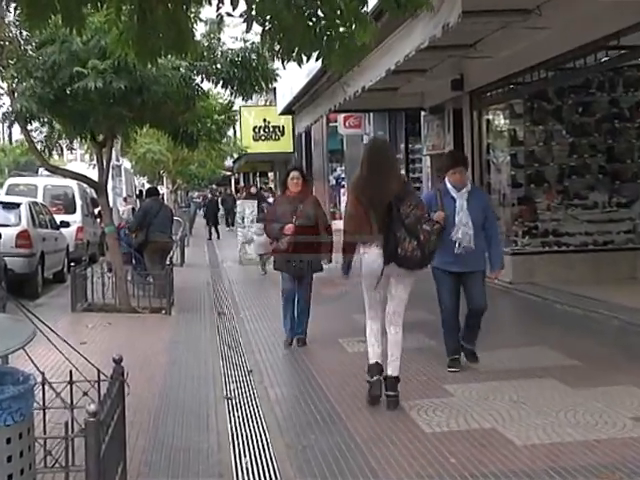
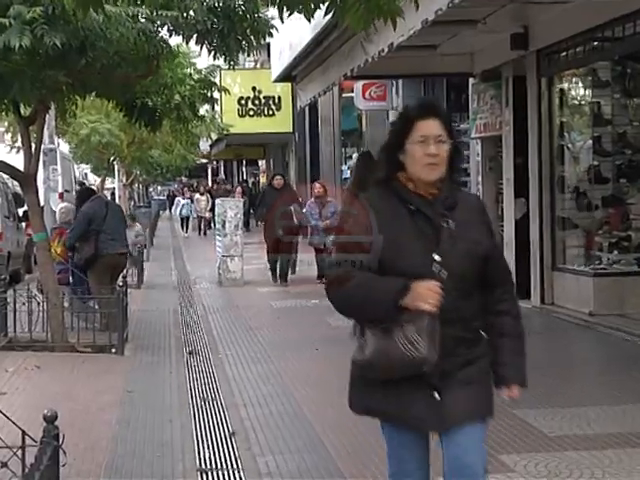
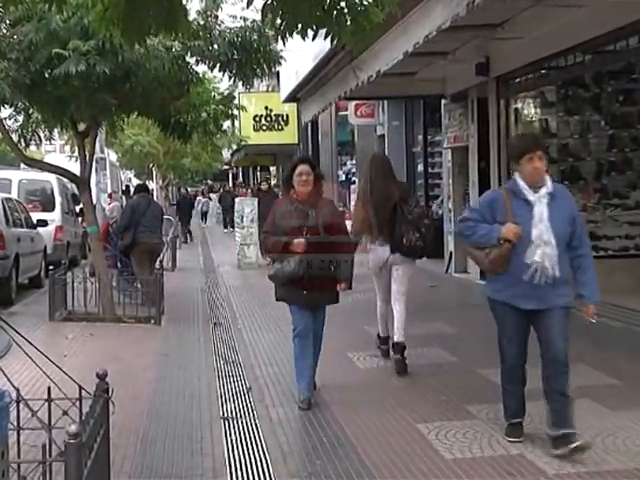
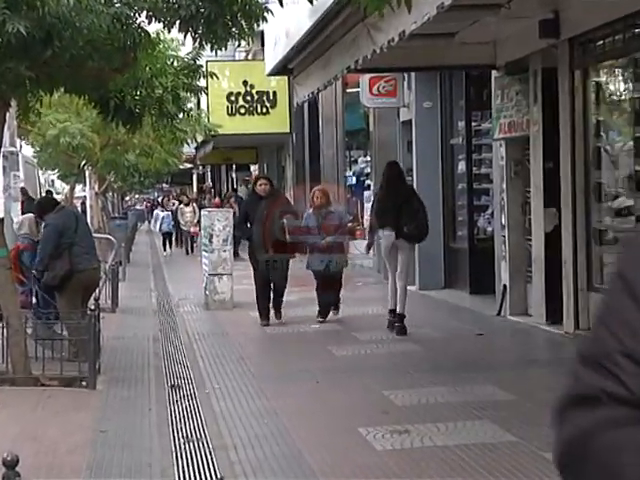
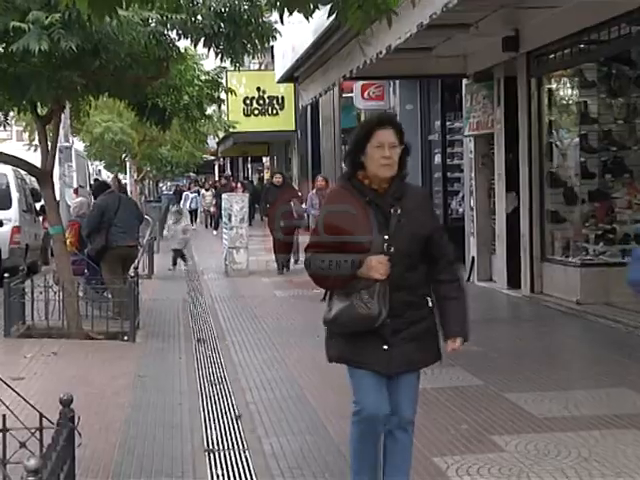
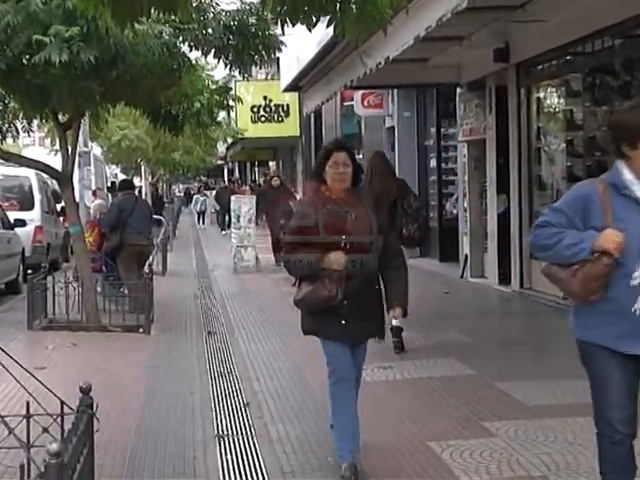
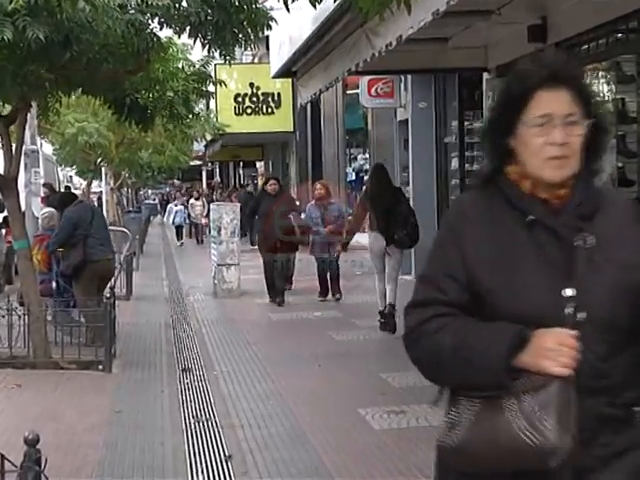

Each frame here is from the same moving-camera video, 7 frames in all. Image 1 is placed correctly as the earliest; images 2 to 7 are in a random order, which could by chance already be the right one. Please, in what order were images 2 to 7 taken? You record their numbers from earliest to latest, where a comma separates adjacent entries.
3, 6, 5, 2, 7, 4
